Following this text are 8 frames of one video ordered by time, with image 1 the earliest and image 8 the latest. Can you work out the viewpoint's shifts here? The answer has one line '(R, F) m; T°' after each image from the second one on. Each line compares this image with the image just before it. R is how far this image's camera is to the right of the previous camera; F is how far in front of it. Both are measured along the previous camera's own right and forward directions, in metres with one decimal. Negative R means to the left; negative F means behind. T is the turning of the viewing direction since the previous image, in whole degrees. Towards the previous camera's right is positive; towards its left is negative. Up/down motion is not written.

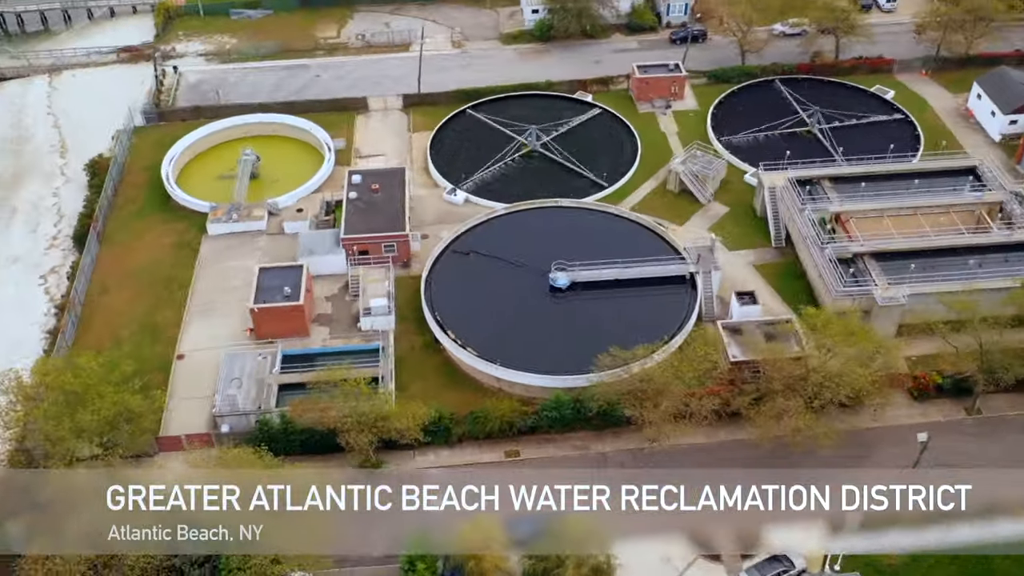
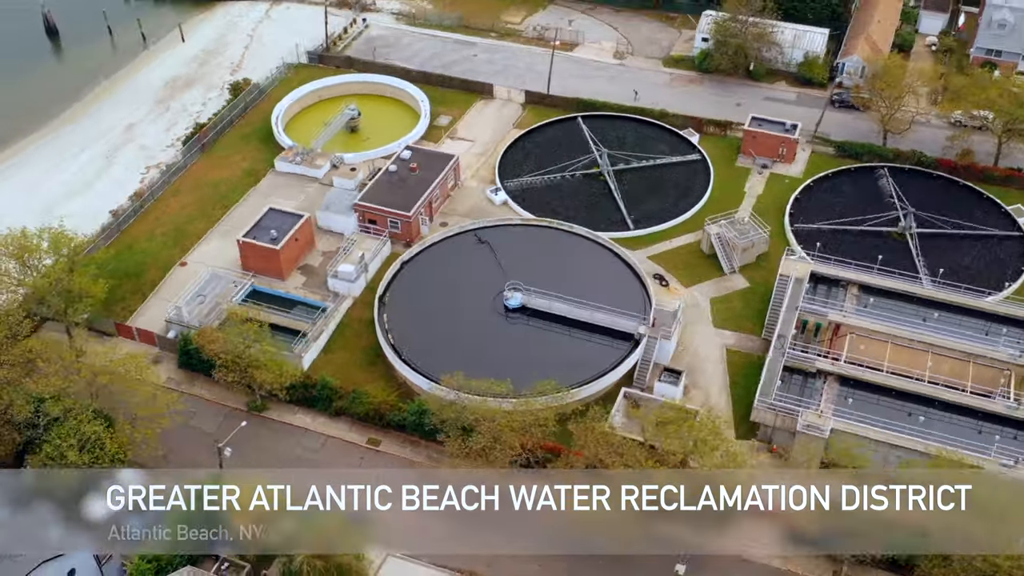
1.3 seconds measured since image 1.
(+20.4, +3.7) m; -20°
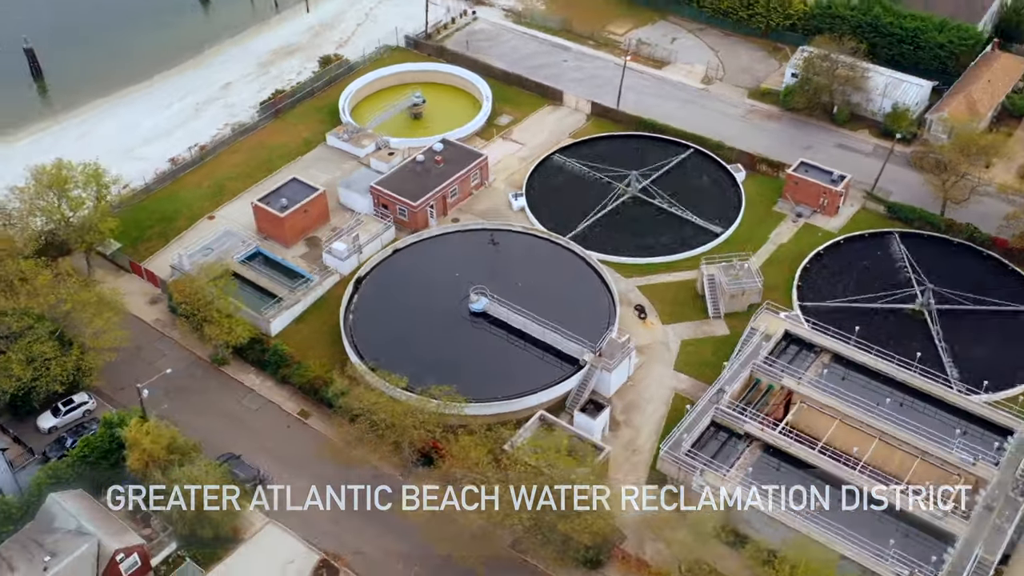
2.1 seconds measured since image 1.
(+12.7, +1.3) m; -12°
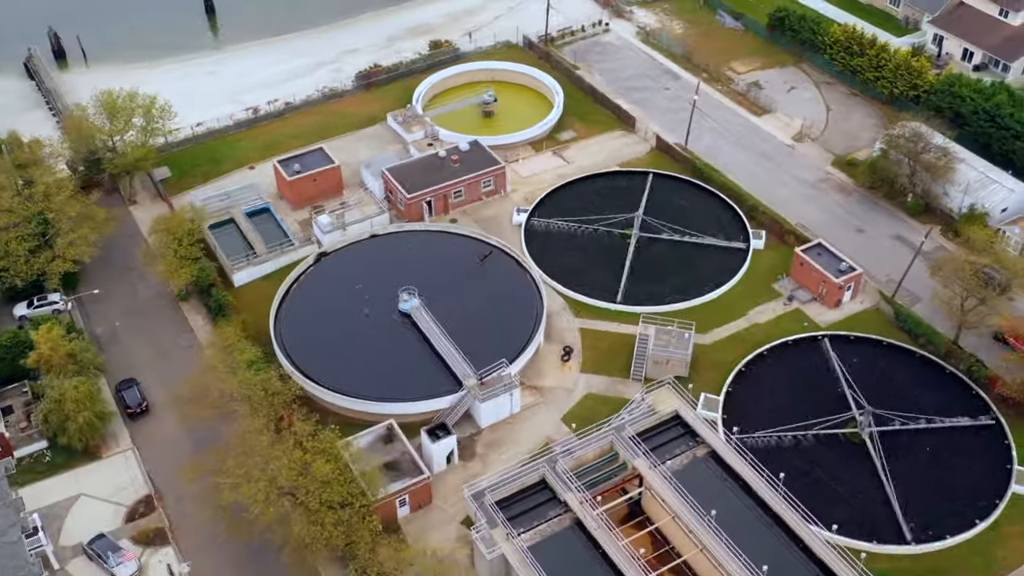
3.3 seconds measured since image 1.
(+18.3, +3.2) m; -16°
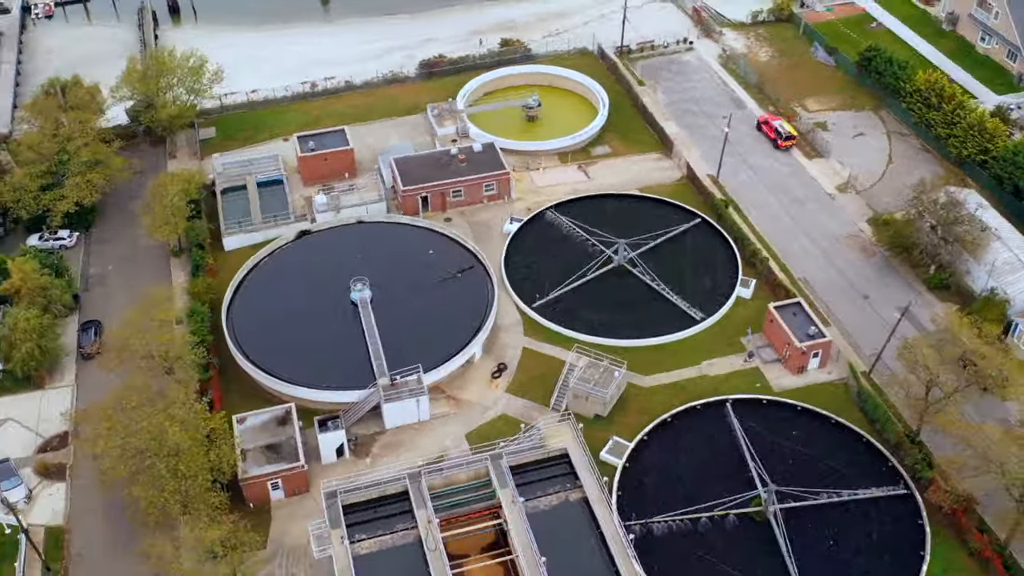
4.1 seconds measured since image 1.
(+12.6, +2.2) m; -11°
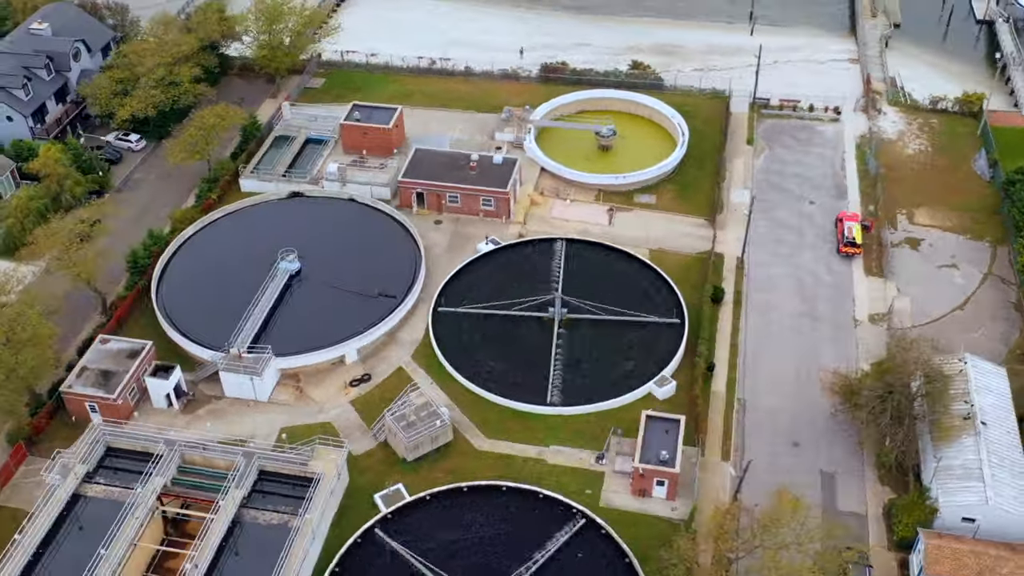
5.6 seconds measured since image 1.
(+22.1, +7.0) m; -21°
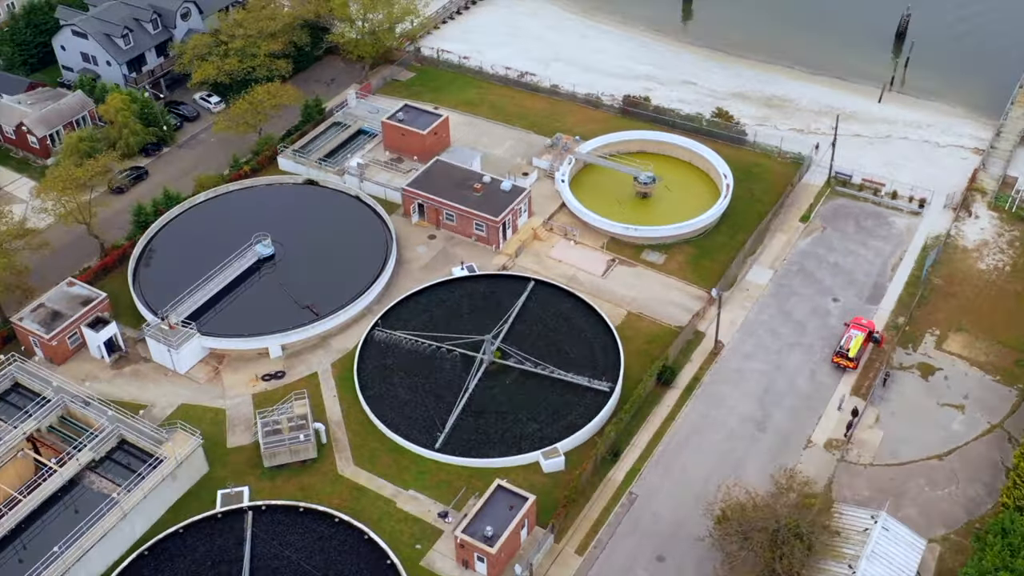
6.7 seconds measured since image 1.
(+15.6, +4.1) m; -15°
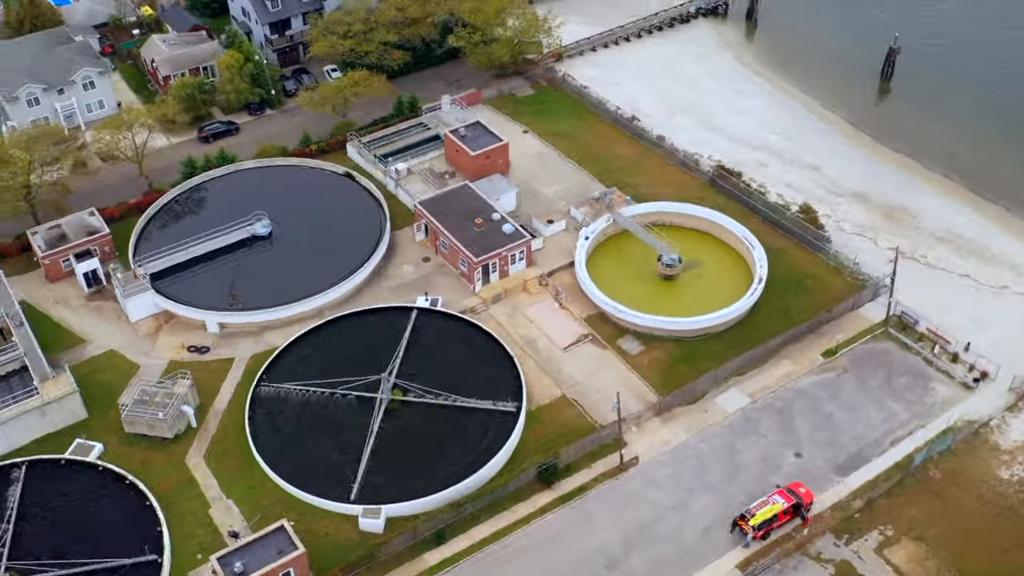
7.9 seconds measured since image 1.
(+18.3, +6.1) m; -19°
